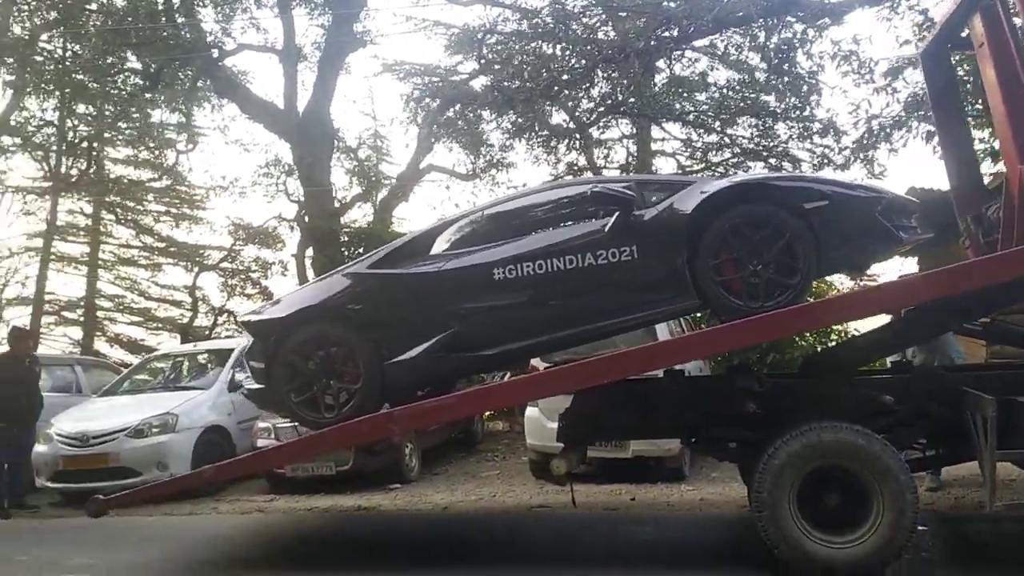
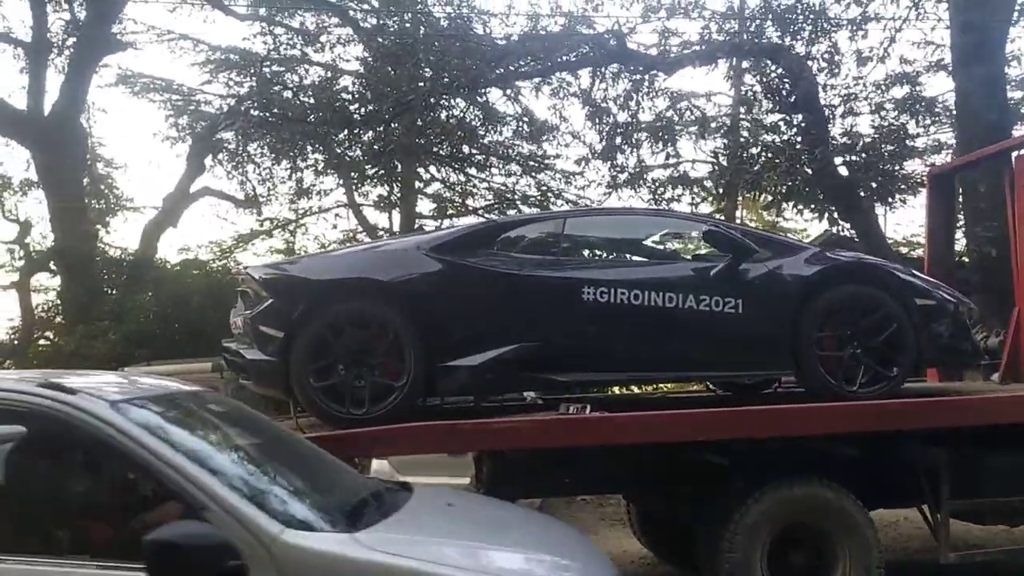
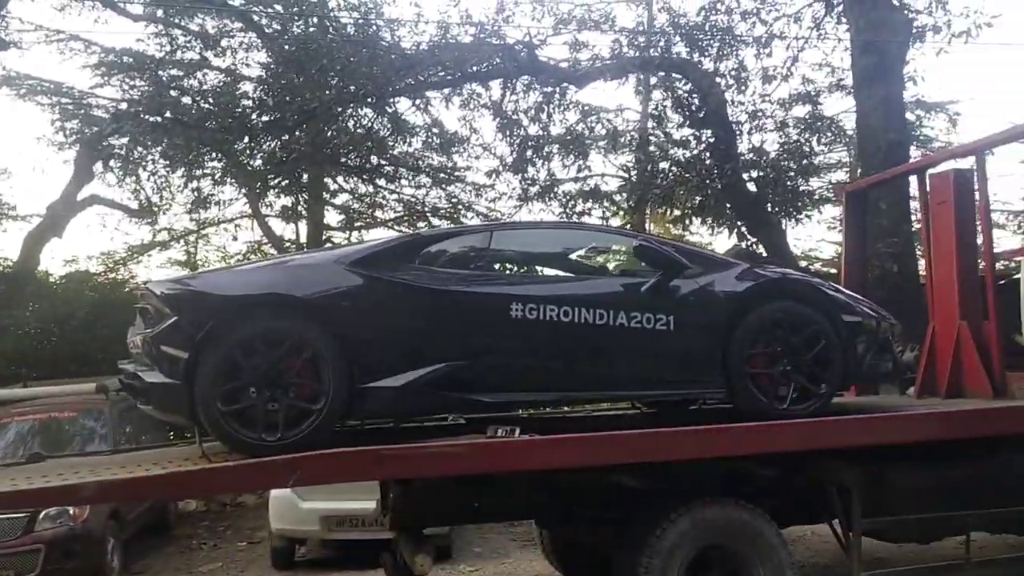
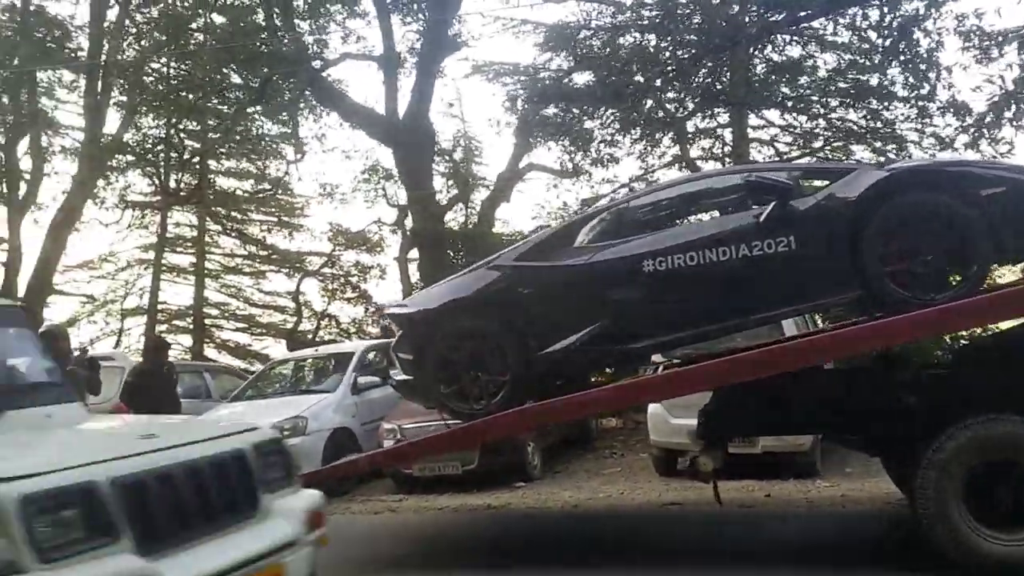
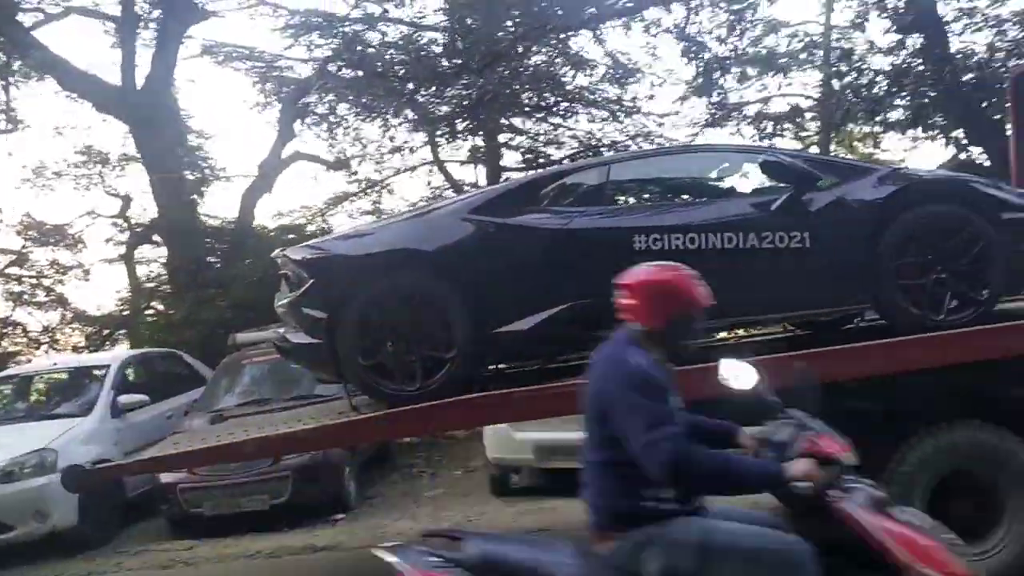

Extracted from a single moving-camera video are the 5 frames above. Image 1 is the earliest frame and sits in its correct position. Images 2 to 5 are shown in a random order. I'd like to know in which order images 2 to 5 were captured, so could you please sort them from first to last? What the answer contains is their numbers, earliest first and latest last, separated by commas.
4, 5, 2, 3
